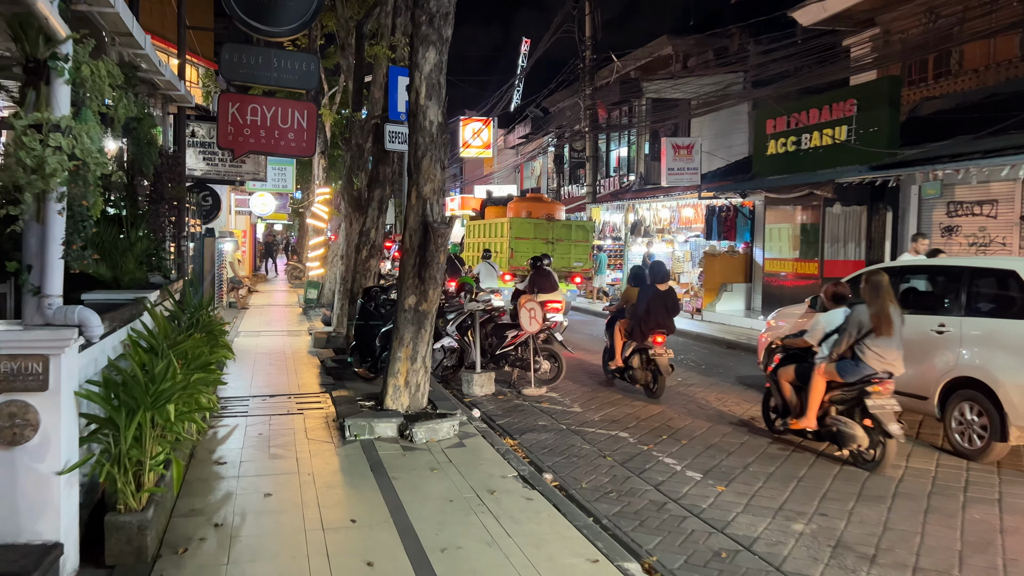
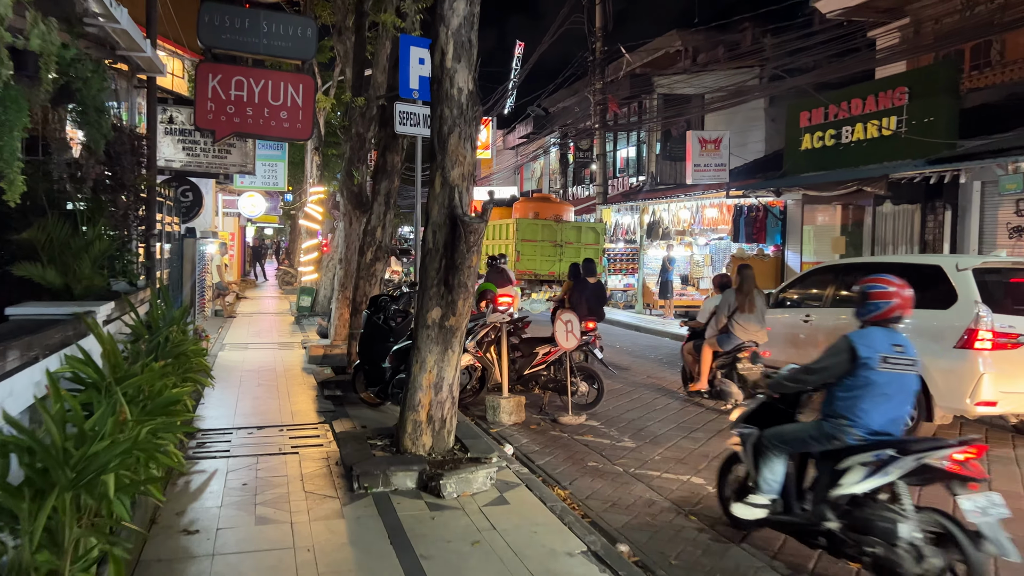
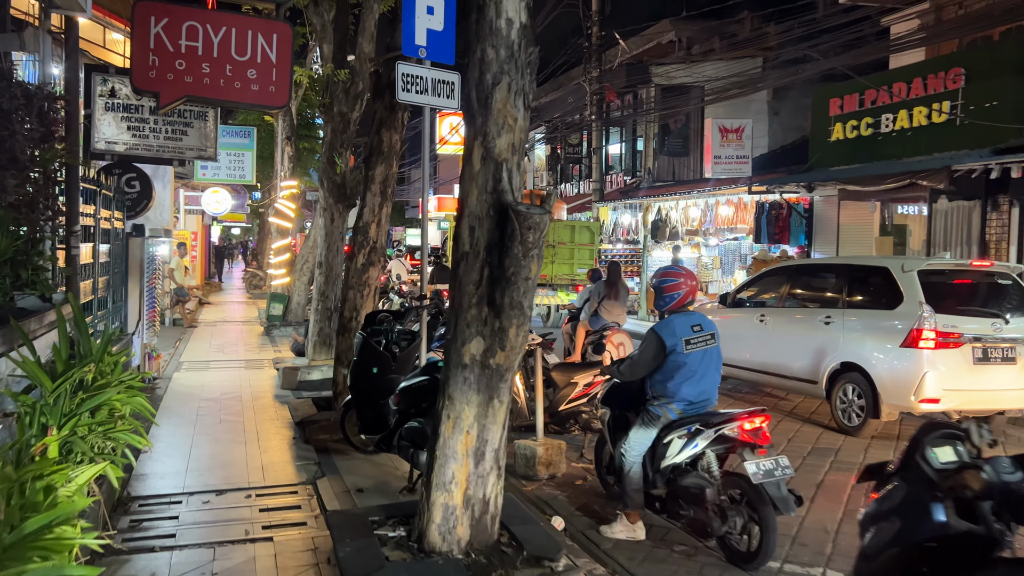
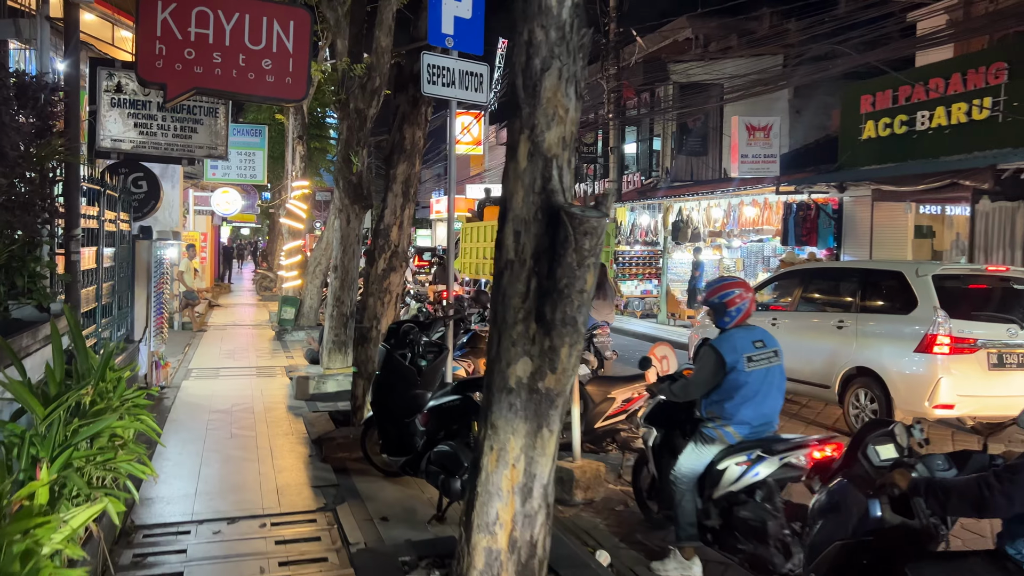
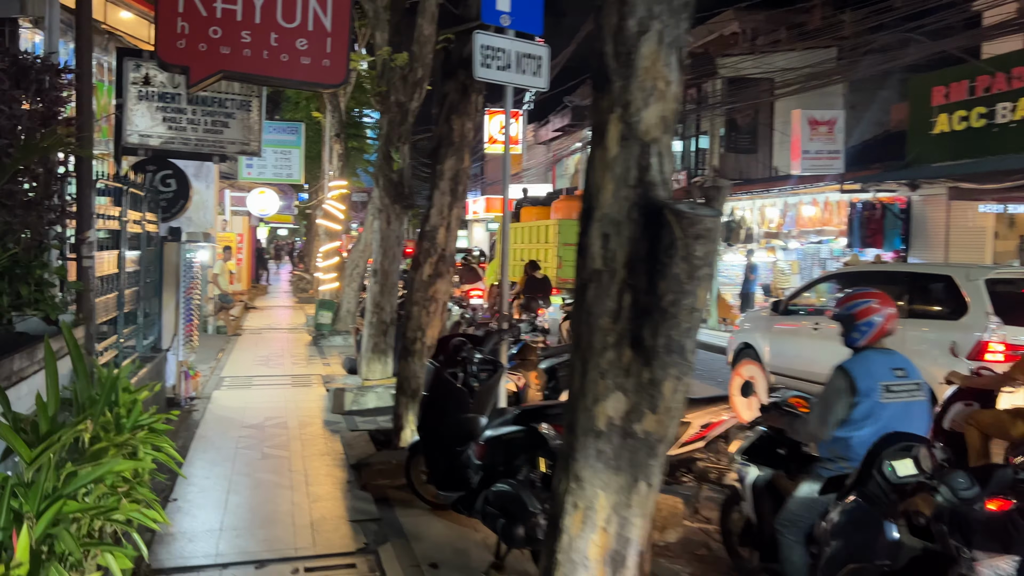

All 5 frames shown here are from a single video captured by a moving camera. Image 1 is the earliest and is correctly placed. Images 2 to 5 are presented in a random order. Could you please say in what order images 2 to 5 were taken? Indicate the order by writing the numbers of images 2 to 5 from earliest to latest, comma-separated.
2, 3, 4, 5
